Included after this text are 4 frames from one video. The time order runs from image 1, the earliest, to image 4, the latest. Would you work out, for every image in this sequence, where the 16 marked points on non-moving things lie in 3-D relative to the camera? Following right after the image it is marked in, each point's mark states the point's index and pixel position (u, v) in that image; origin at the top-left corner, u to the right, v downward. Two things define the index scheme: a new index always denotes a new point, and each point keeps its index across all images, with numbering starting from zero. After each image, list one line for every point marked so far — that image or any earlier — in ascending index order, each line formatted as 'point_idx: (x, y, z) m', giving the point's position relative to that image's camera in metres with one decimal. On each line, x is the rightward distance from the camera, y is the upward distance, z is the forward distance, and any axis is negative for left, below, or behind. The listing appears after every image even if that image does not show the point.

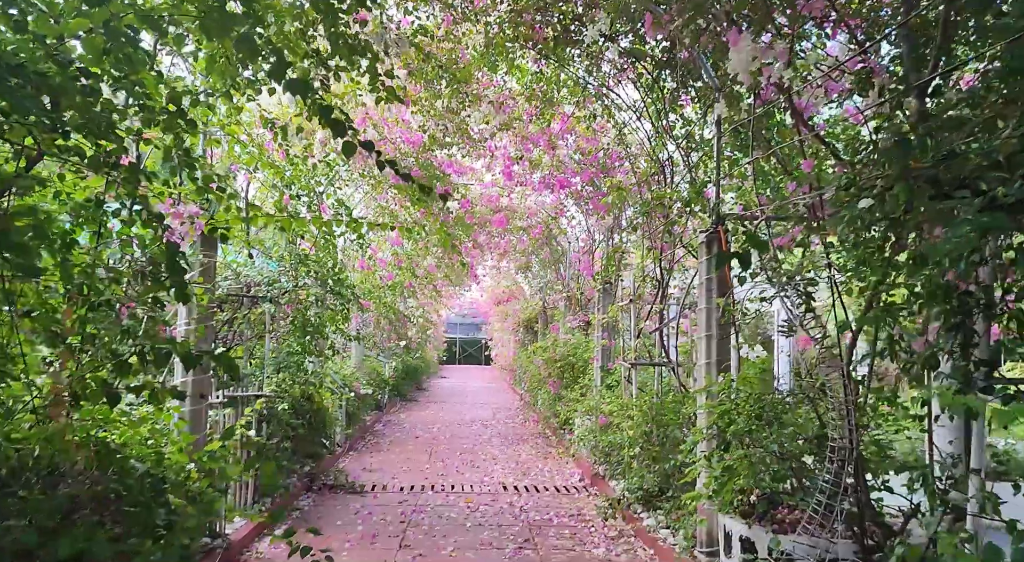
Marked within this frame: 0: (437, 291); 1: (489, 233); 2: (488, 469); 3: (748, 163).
0: (-1.3, -0.2, +12.4) m
1: (-0.3, +0.7, +10.4) m
2: (-0.2, -1.8, +6.8) m
3: (+1.3, +0.7, +4.0) m
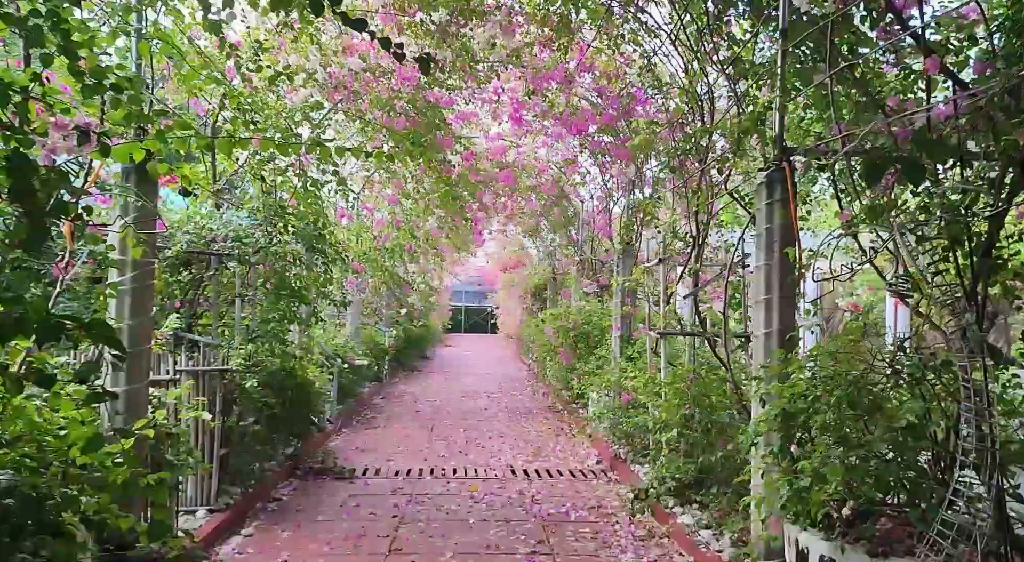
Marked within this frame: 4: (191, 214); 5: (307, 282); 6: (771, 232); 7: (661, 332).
0: (-1.2, +0.4, +11.7) m
1: (-0.2, +1.2, +9.6) m
2: (-0.2, -1.5, +6.1) m
3: (+1.4, +0.9, +3.2) m
4: (-2.0, +0.4, +4.5) m
5: (-1.4, 0.0, +4.9) m
6: (+1.1, +0.2, +3.0) m
7: (+0.9, -0.3, +4.5) m
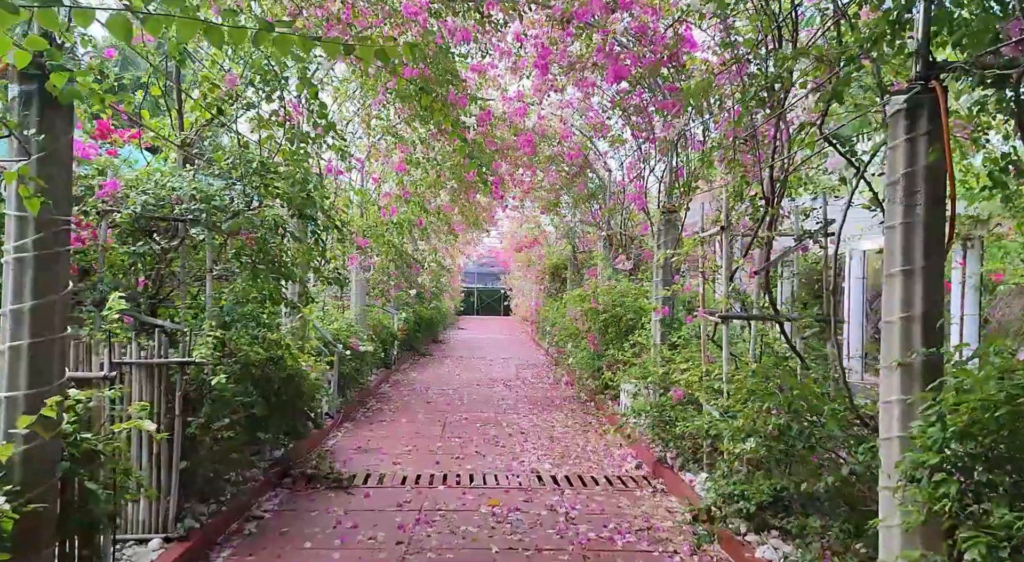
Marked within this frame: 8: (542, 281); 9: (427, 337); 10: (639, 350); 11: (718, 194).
0: (-0.9, +0.7, +10.9) m
1: (0.0, +1.5, +8.8) m
2: (0.0, -1.3, +5.4) m
3: (+1.5, +1.0, +2.3) m
4: (-1.9, +0.6, +3.7) m
5: (-1.3, +0.1, +4.1) m
6: (+1.2, +0.3, +2.2) m
7: (+1.1, -0.2, +3.7) m
8: (+0.6, 0.0, +13.6) m
9: (-1.7, -1.1, +13.7) m
10: (+1.0, -0.6, +5.7) m
11: (+1.2, +0.5, +4.2) m
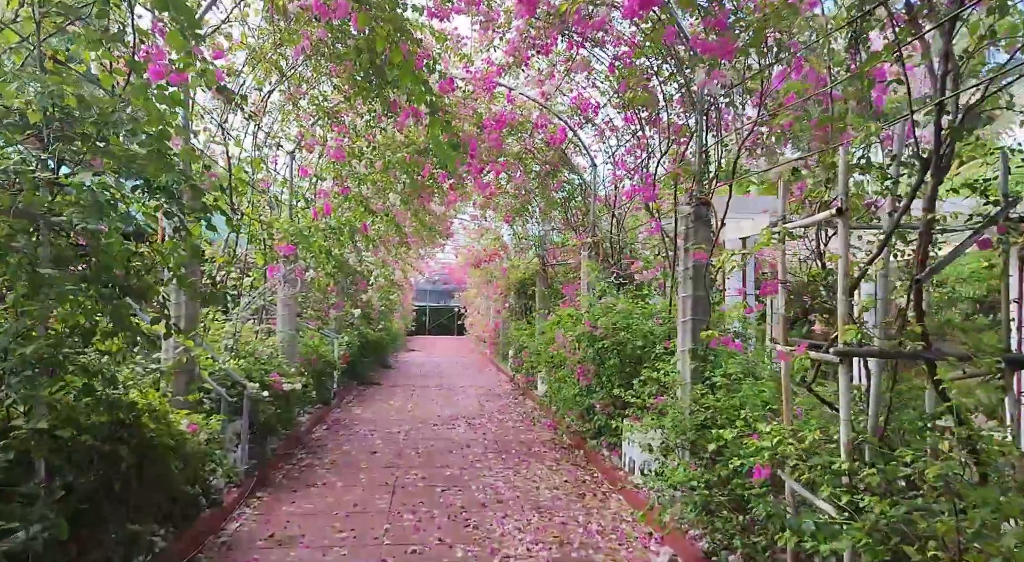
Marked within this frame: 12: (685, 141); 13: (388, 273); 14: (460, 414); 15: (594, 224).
0: (-1.4, +0.5, +9.4) m
1: (-0.4, +1.3, +7.4) m
2: (-0.1, -1.4, +3.9) m
3: (+1.6, +1.0, +1.0) m
4: (-1.9, +0.5, +2.1) m
5: (-1.3, +0.1, +2.5) m
6: (+1.3, +0.3, +0.8) m
7: (+1.1, -0.2, +2.3) m
8: (-0.1, -0.3, +12.1) m
9: (-2.4, -1.4, +12.1) m
10: (+0.9, -0.7, +4.3) m
11: (+1.2, +0.5, +2.9) m
12: (+1.0, +0.9, +4.3) m
13: (-1.8, +0.1, +10.4) m
14: (-0.6, -1.5, +8.0) m
15: (+0.8, +0.6, +6.7) m
